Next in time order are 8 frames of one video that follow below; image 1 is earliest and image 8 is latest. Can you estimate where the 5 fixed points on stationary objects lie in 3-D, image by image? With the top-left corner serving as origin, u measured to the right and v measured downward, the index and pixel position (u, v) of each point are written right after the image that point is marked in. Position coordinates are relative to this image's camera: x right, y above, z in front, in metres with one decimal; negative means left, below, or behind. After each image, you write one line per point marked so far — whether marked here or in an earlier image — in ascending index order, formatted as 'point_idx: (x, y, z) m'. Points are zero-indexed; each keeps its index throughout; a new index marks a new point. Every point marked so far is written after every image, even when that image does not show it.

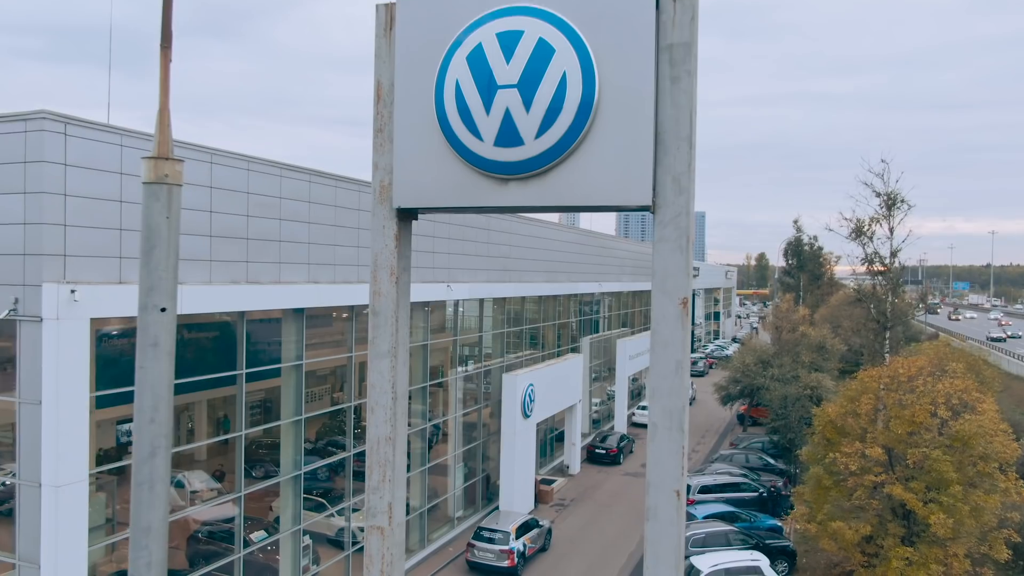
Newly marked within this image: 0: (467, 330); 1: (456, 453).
0: (-1.1, -1.0, +18.0) m
1: (-1.3, -4.0, +17.4) m
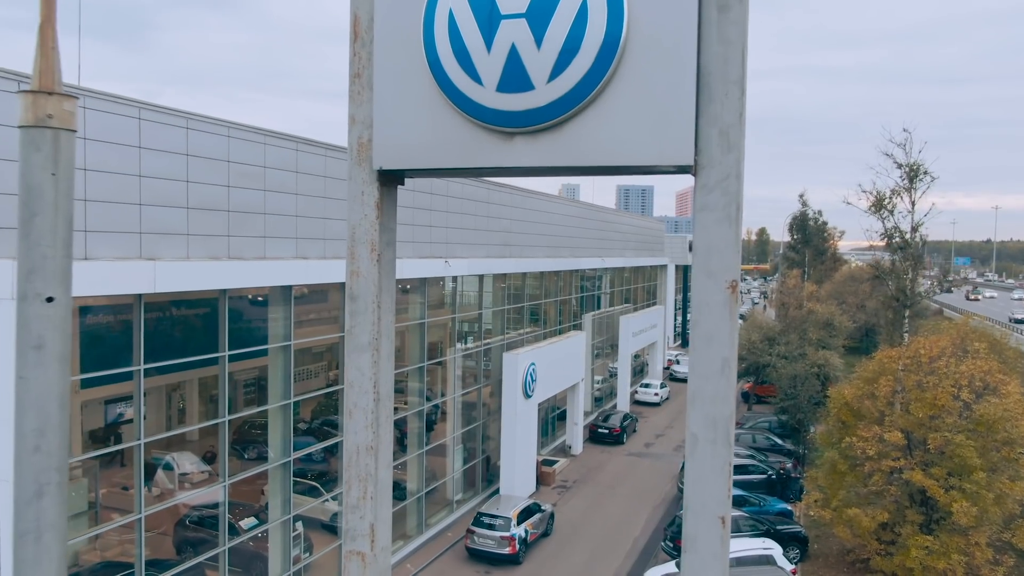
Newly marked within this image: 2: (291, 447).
0: (-1.0, -0.4, +17.3) m
1: (-1.3, -3.4, +16.8) m
2: (-3.5, -2.6, +11.6) m
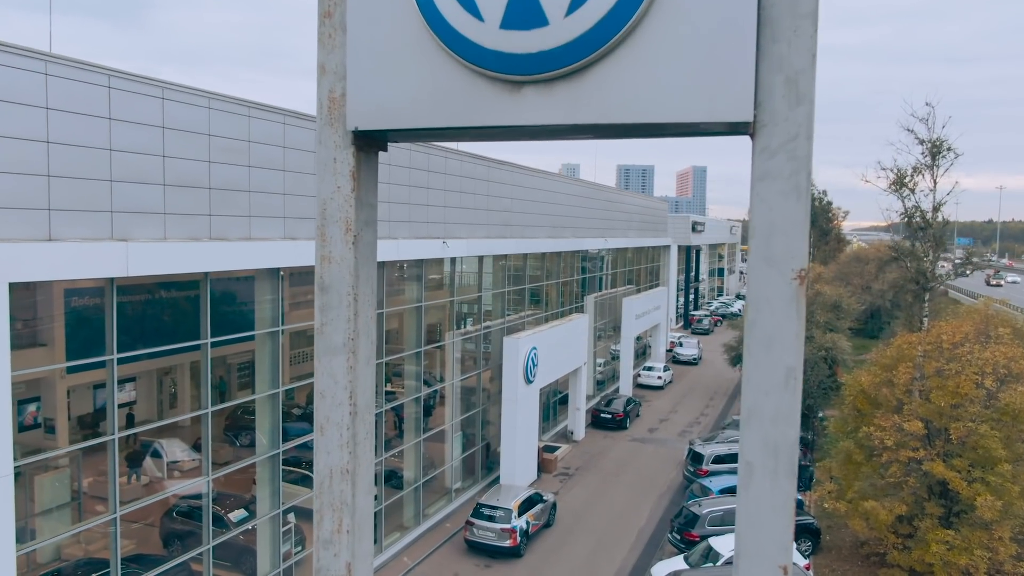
0: (-1.0, 0.0, +16.7) m
1: (-1.3, -3.0, +16.3) m
2: (-3.5, -2.3, +11.1) m
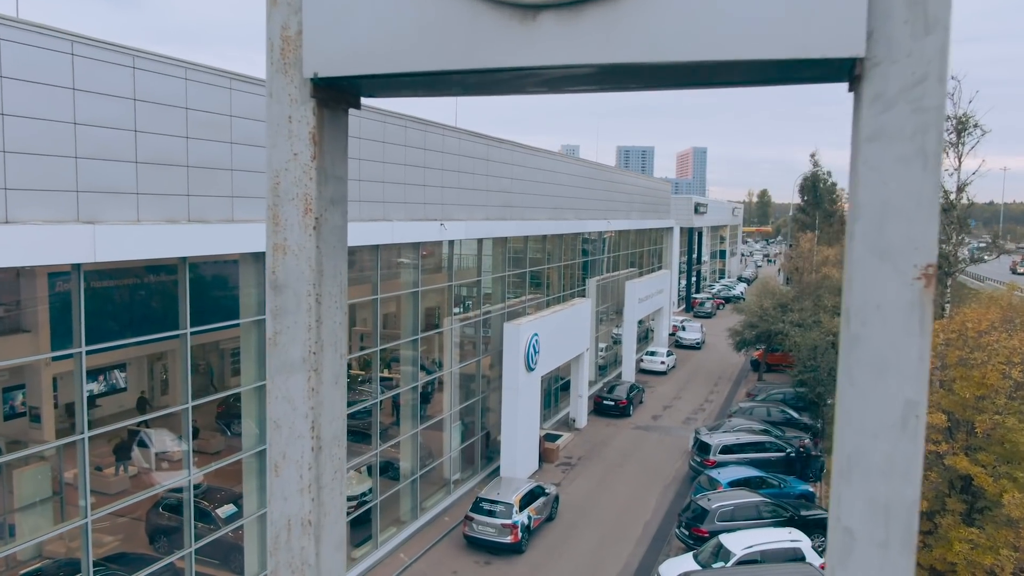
0: (-1.0, +0.4, +16.1) m
1: (-1.3, -2.7, +15.7) m
2: (-3.5, -2.1, +10.5) m
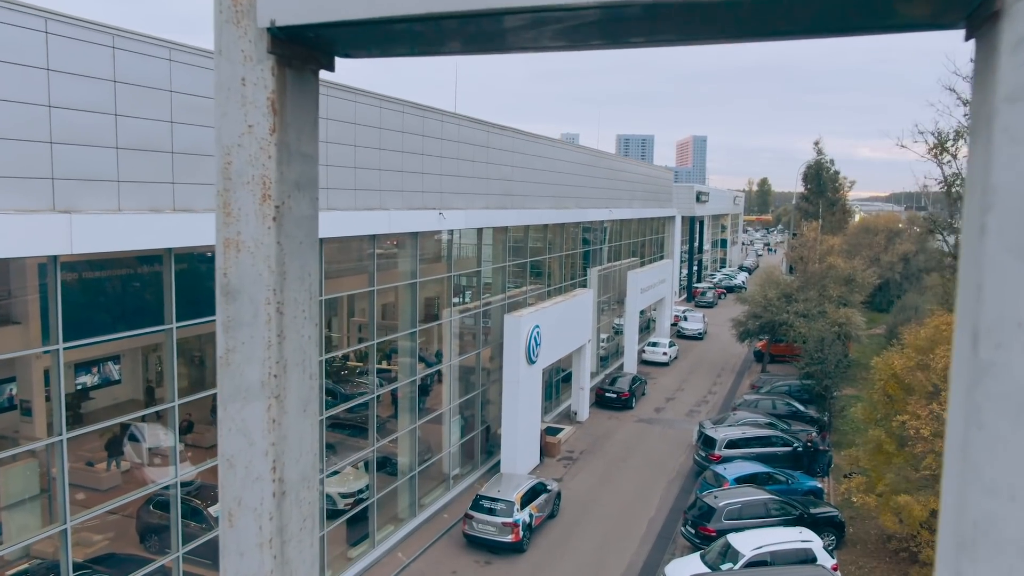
0: (-1.0, +0.6, +15.6) m
1: (-1.3, -2.5, +15.3) m
2: (-3.5, -2.0, +10.1) m
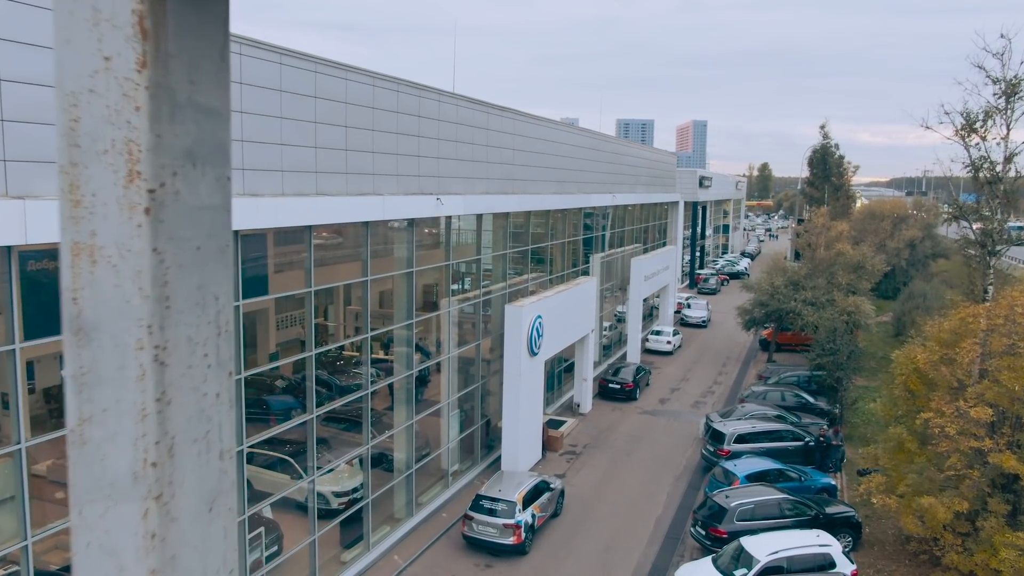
0: (-1.0, +0.8, +15.0) m
1: (-1.2, -2.3, +14.7) m
2: (-3.4, -1.9, +9.5) m
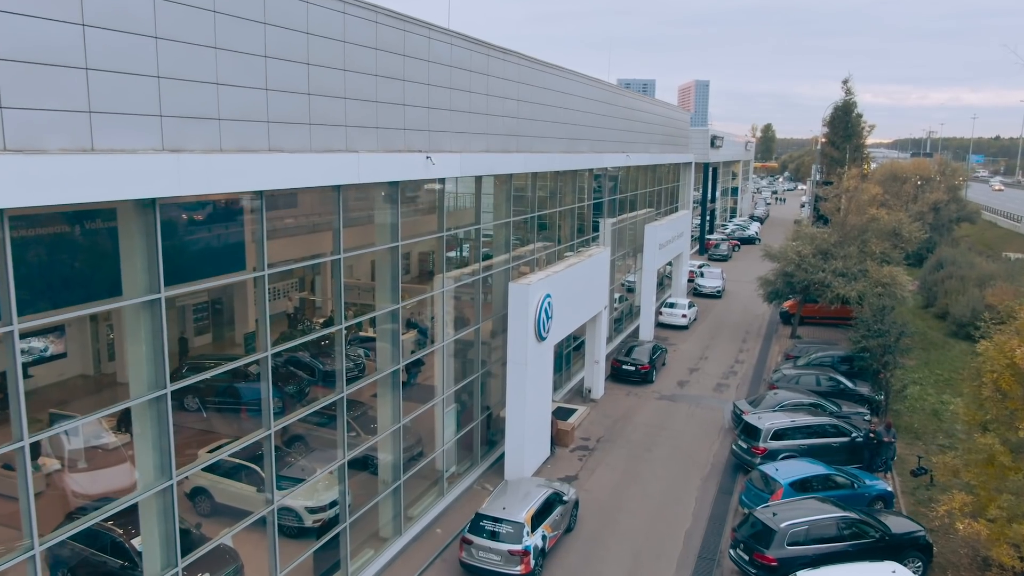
0: (-0.9, +1.3, +12.9) m
1: (-1.2, -1.8, +12.8) m
2: (-3.4, -1.7, +7.5) m
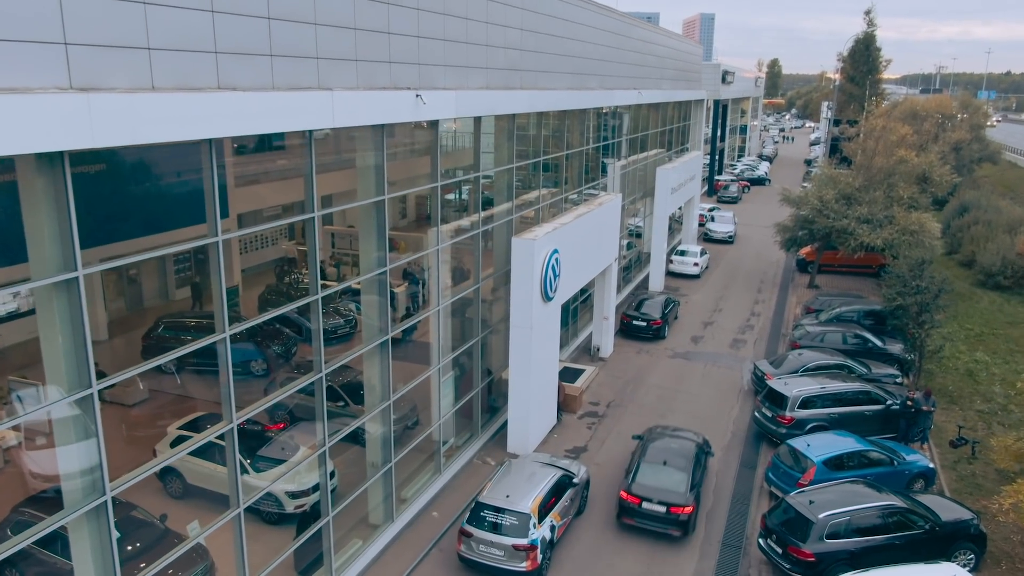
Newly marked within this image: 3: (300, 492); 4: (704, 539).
0: (-0.8, +2.0, +11.4) m
1: (-1.1, -1.1, +11.6) m
2: (-3.3, -1.4, +6.3) m
3: (-2.5, -2.5, +8.4) m
4: (+2.6, -3.3, +9.8) m
